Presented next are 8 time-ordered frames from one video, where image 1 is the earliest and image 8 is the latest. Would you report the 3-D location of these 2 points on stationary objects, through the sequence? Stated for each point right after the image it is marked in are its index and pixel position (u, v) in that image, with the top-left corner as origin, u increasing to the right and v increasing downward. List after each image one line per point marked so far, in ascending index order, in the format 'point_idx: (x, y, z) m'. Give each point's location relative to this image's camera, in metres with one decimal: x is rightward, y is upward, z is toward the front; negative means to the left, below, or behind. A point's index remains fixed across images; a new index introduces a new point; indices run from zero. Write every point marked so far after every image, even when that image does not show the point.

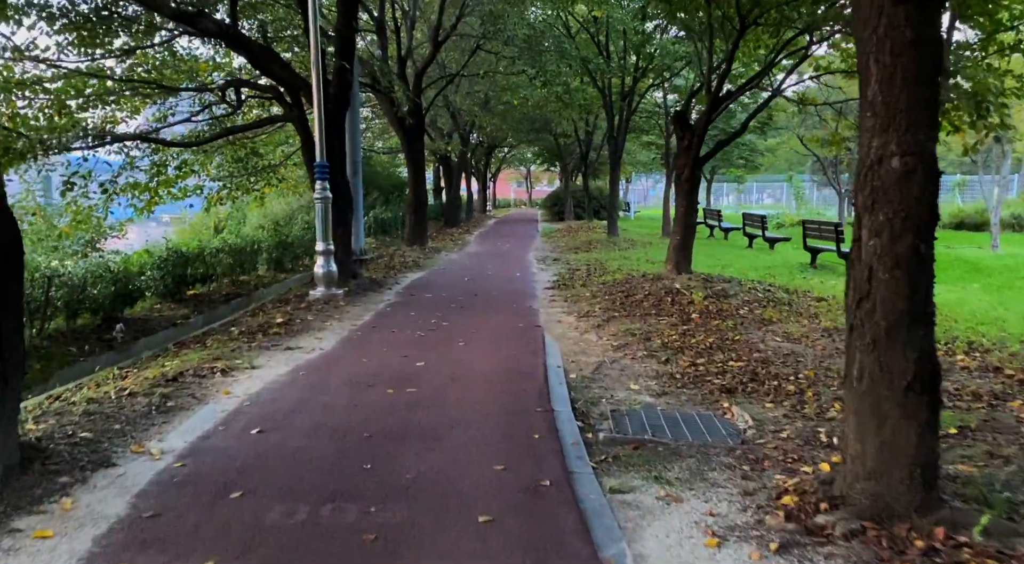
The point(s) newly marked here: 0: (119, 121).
0: (-7.5, +3.1, +15.3) m
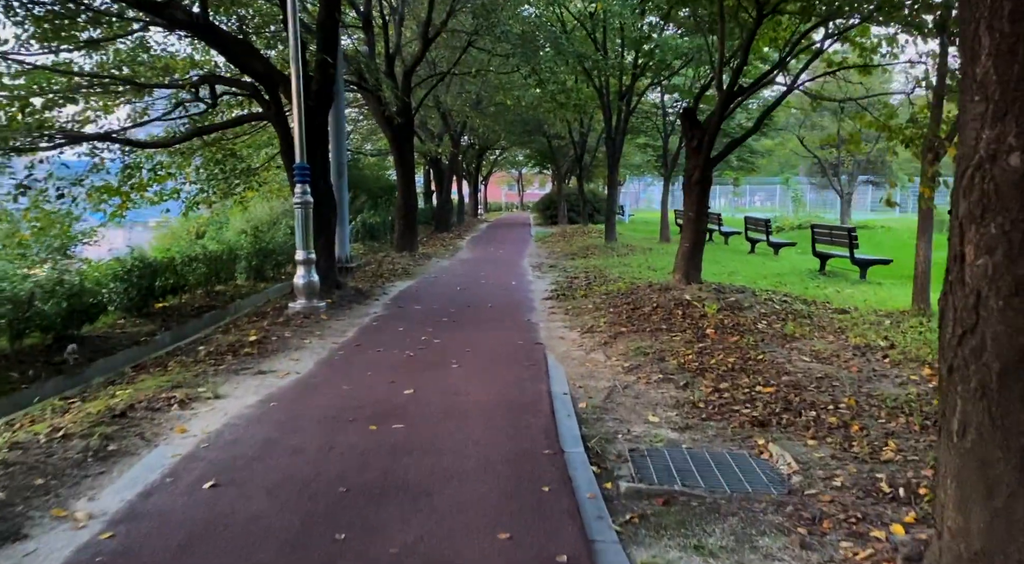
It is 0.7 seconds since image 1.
0: (-7.6, +2.9, +14.4) m
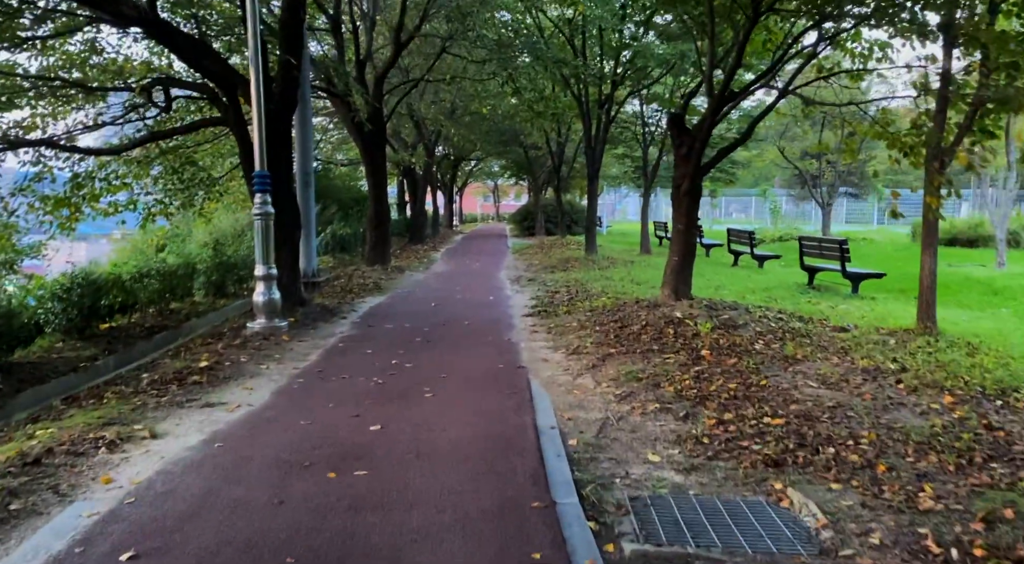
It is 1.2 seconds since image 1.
0: (-8.0, +2.6, +13.4) m
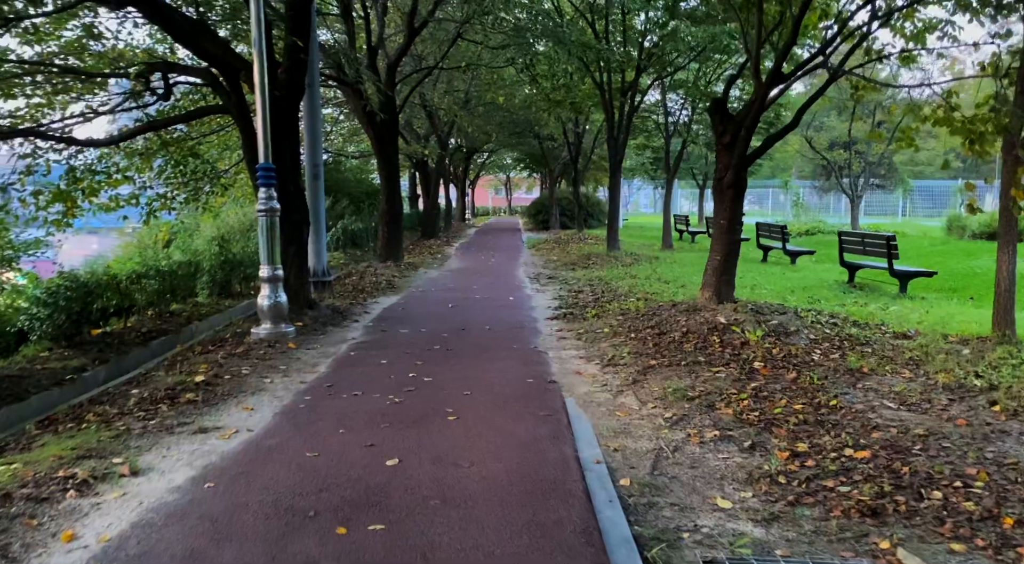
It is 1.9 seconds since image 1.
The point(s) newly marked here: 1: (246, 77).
0: (-7.6, +2.6, +12.7) m
1: (-3.4, +2.6, +10.3) m
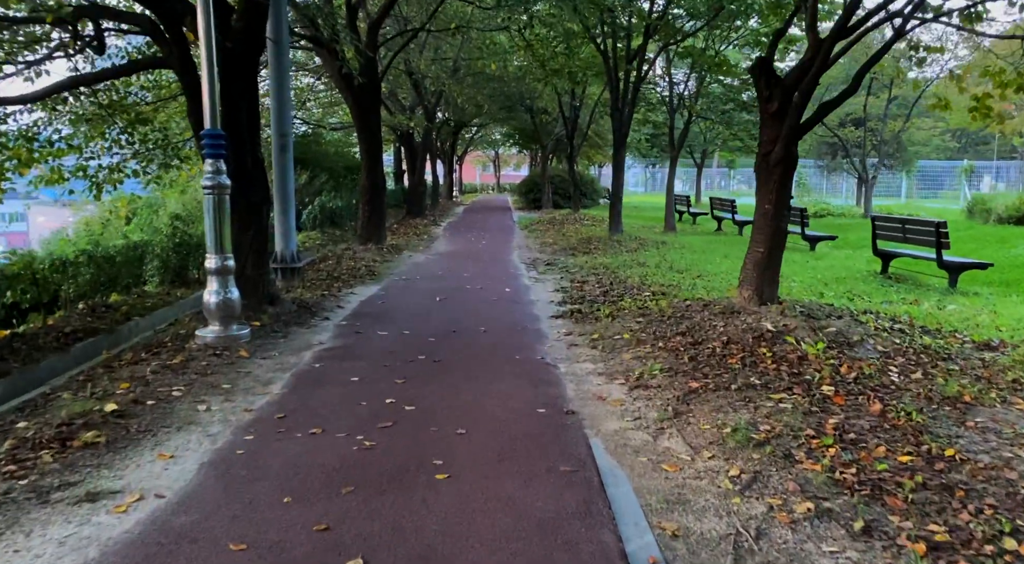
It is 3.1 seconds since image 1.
0: (-7.7, +2.8, +10.8) m
1: (-3.4, +2.7, +8.5) m
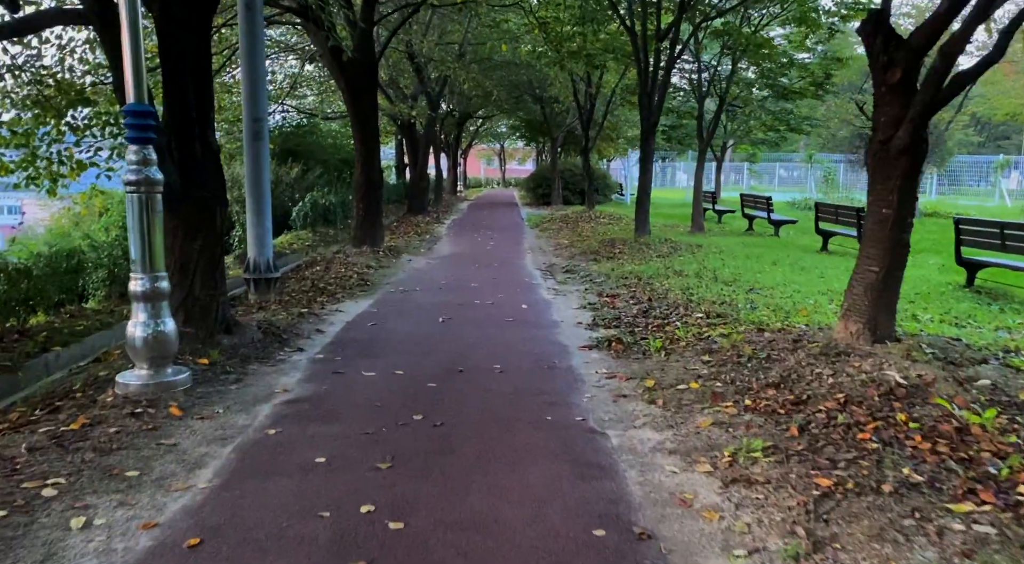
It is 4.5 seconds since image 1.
0: (-7.4, +2.6, +8.8) m
1: (-3.2, +2.5, +6.5) m
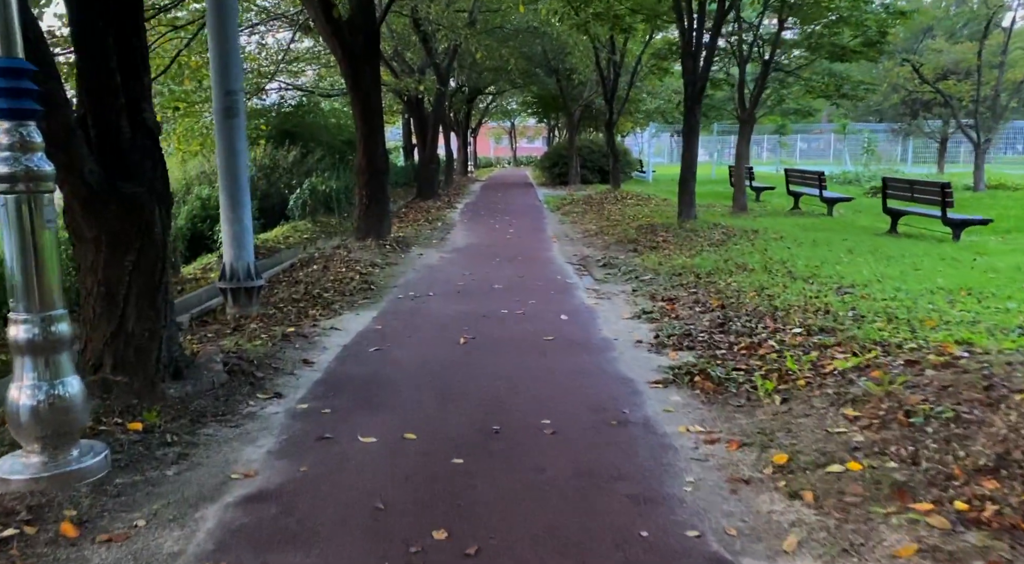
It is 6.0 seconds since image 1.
0: (-7.1, +2.4, +6.9) m
1: (-2.9, +2.3, +4.5) m
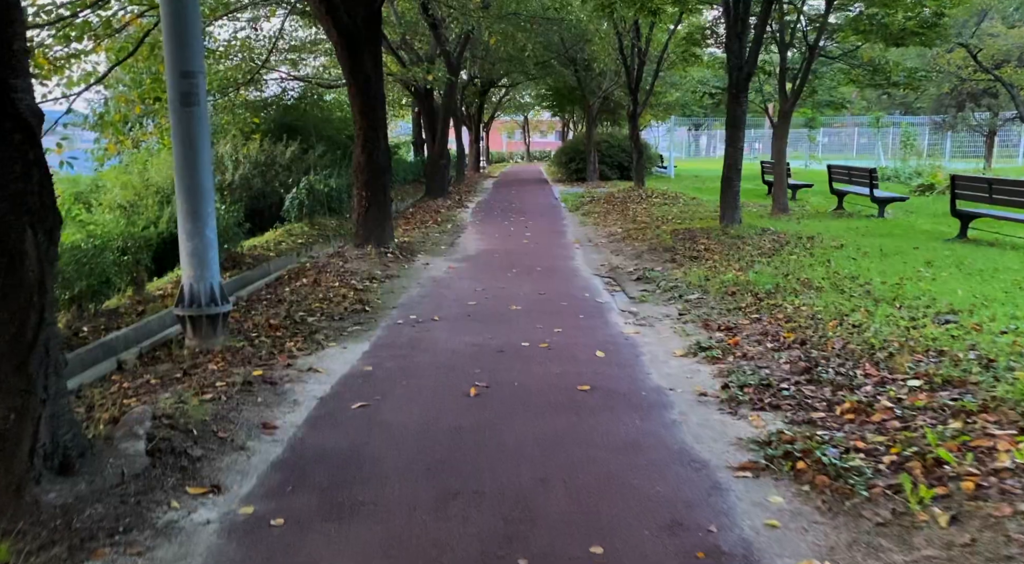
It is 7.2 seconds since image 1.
0: (-7.0, +2.2, +5.4) m
1: (-2.8, +2.1, +2.9) m
